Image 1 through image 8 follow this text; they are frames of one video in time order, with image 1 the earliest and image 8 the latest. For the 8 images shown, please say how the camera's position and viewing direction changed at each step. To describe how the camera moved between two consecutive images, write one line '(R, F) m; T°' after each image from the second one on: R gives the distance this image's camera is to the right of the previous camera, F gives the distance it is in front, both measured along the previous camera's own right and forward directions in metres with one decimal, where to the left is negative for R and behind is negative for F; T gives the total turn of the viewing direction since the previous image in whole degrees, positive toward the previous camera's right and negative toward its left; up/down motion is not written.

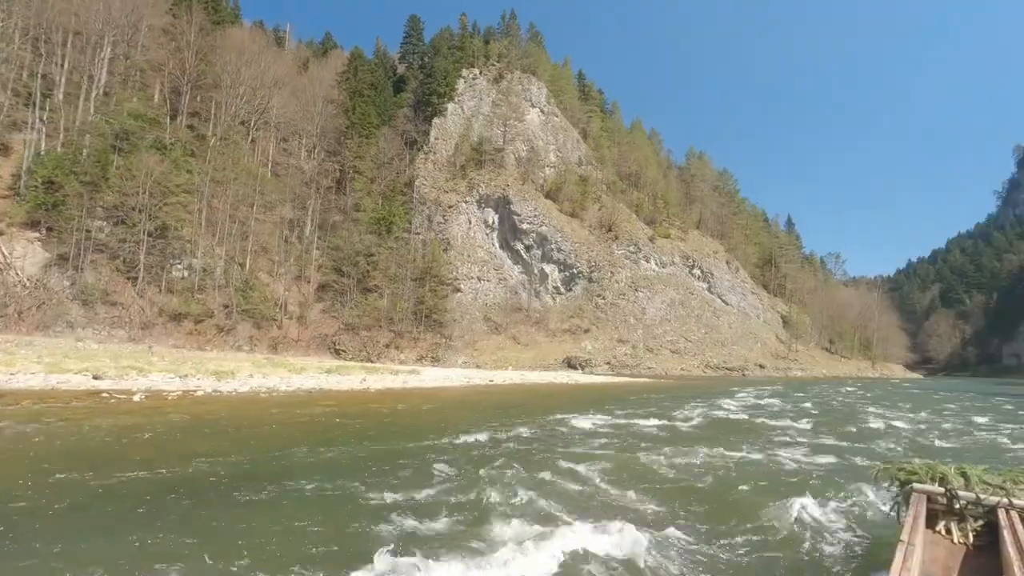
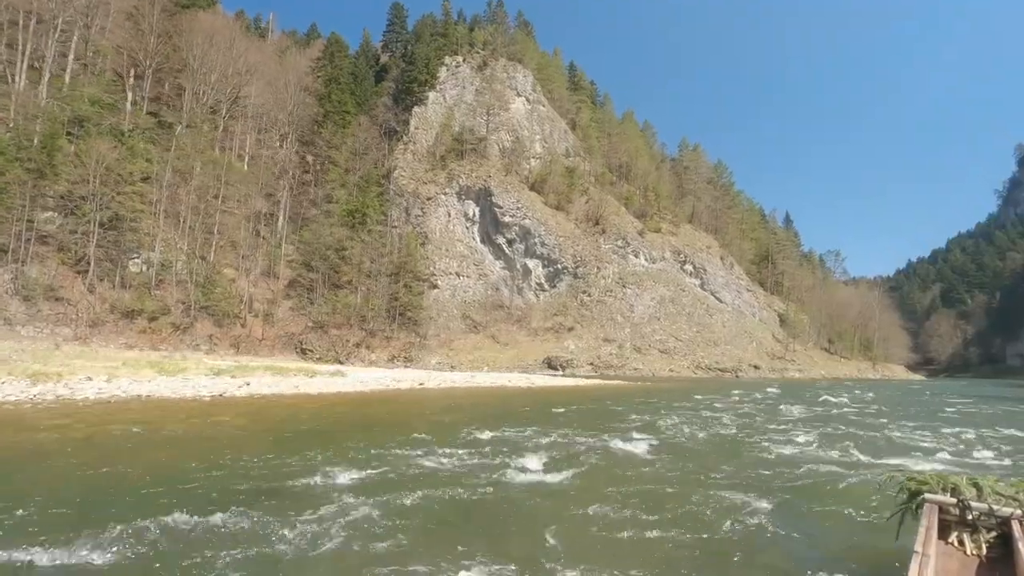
(+1.6, +2.7) m; 0°
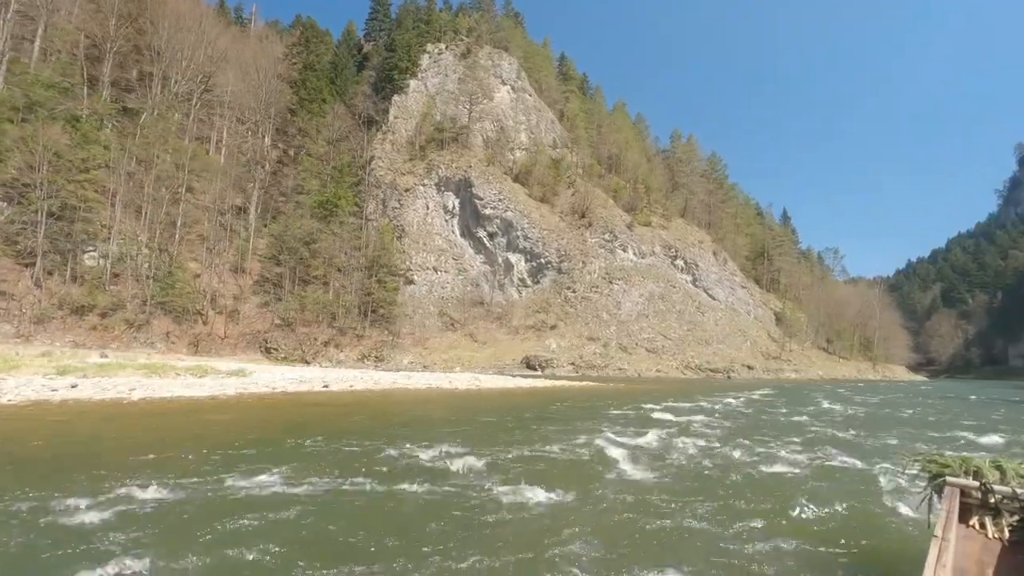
(+1.5, +2.4) m; 0°
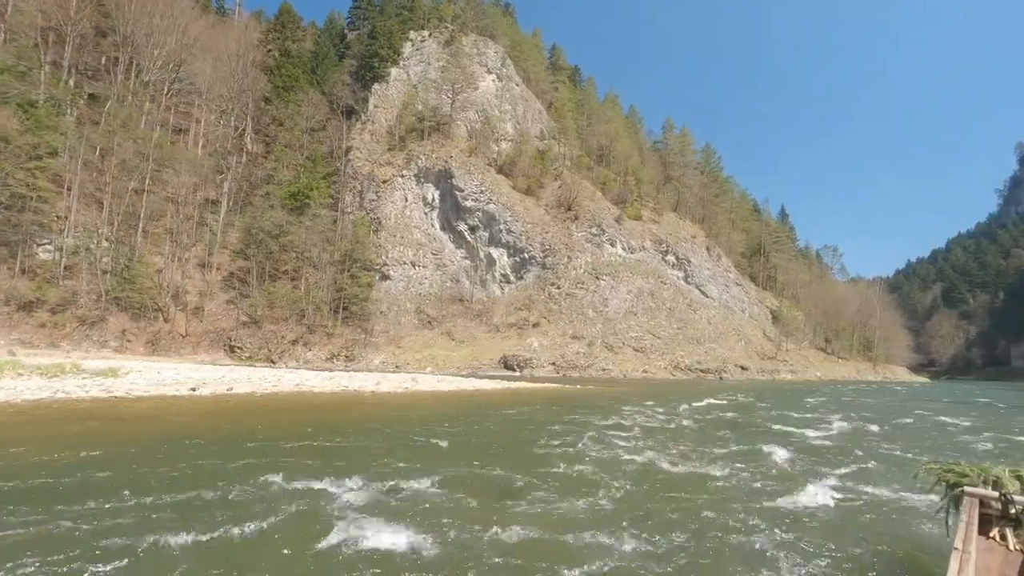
(+1.4, +2.2) m; 0°
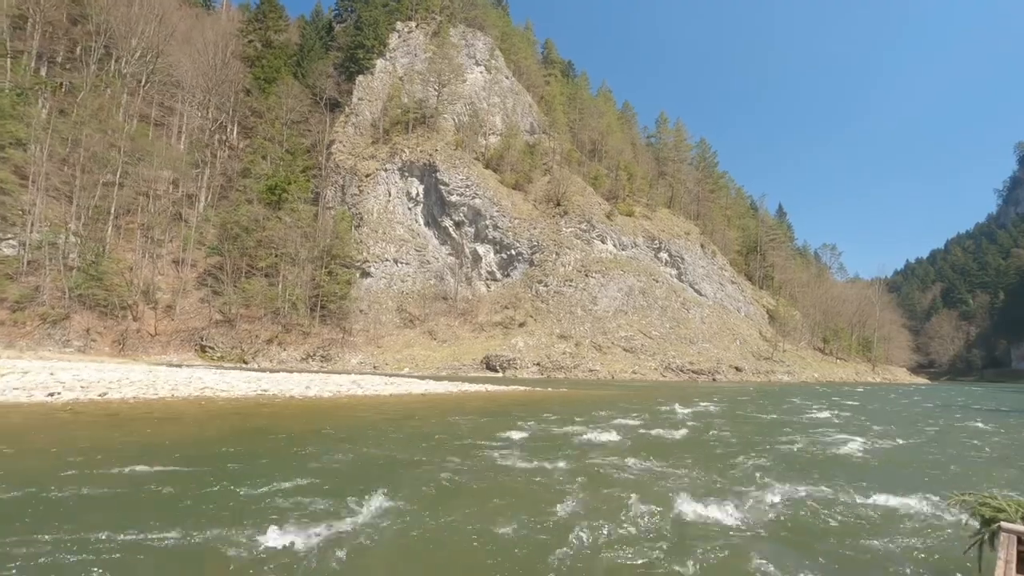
(+0.9, +1.6) m; 0°
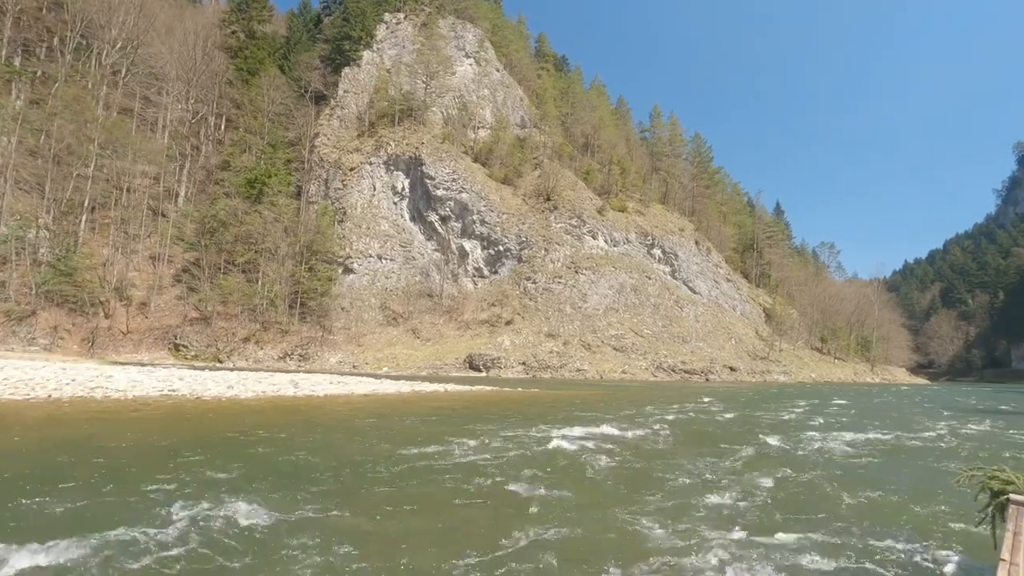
(+0.8, +1.3) m; 0°
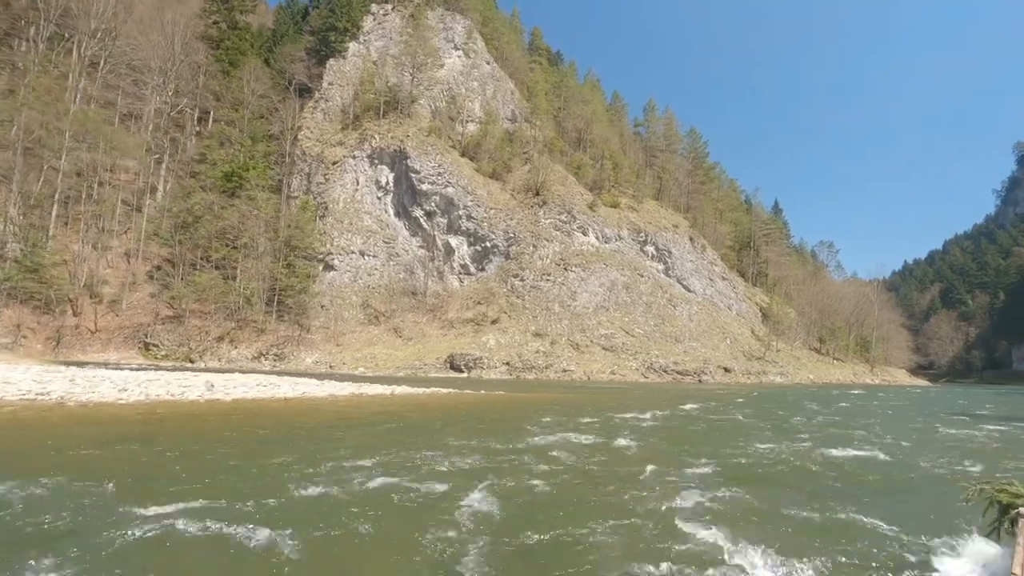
(+0.8, +1.4) m; 0°
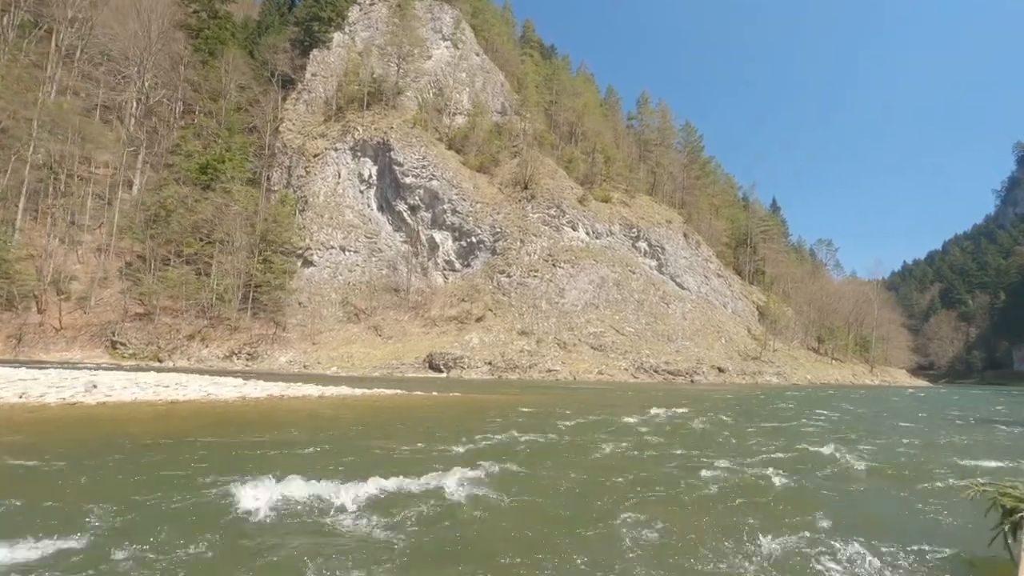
(+0.8, +1.4) m; 0°
